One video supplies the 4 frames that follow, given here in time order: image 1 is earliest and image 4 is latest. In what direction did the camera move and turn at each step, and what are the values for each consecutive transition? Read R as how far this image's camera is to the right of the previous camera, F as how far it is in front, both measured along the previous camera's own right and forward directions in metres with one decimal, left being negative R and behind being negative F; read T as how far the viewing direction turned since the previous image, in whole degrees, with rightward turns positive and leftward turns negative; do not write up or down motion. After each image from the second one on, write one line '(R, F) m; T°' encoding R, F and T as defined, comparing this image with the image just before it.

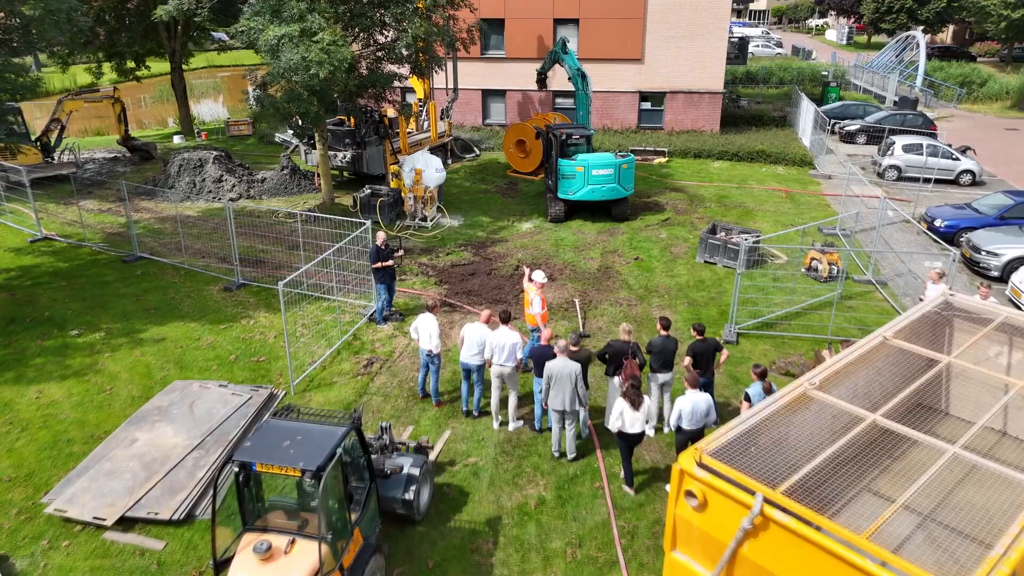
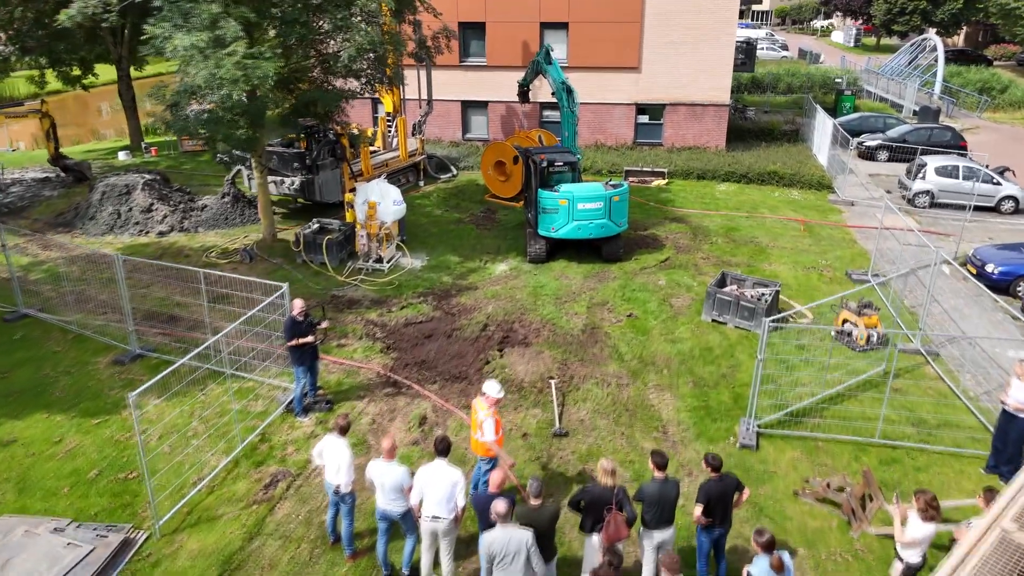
(+0.6, +2.5) m; 0°
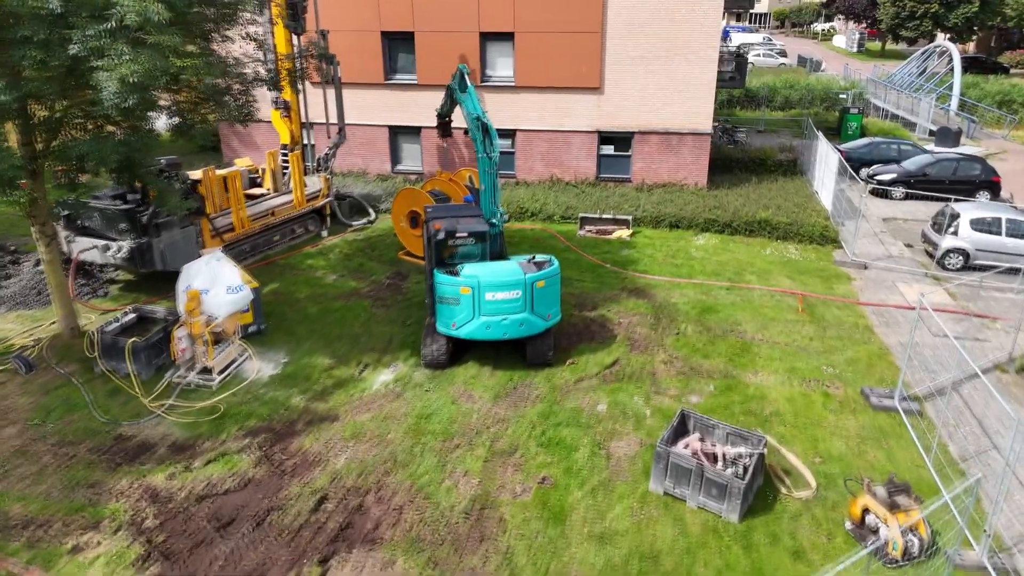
(+1.6, +4.0) m; 0°
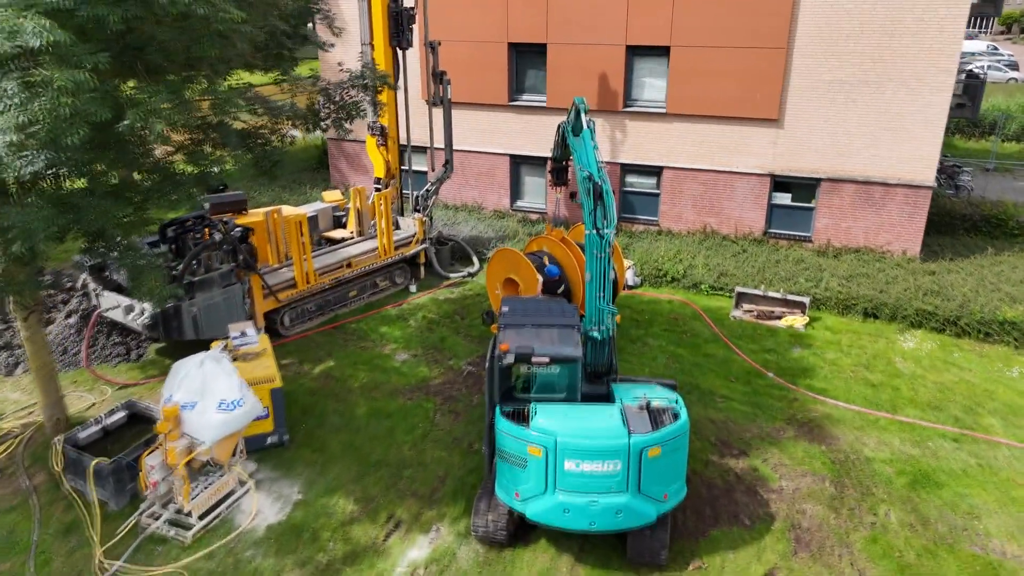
(+0.4, +3.4) m; -12°
